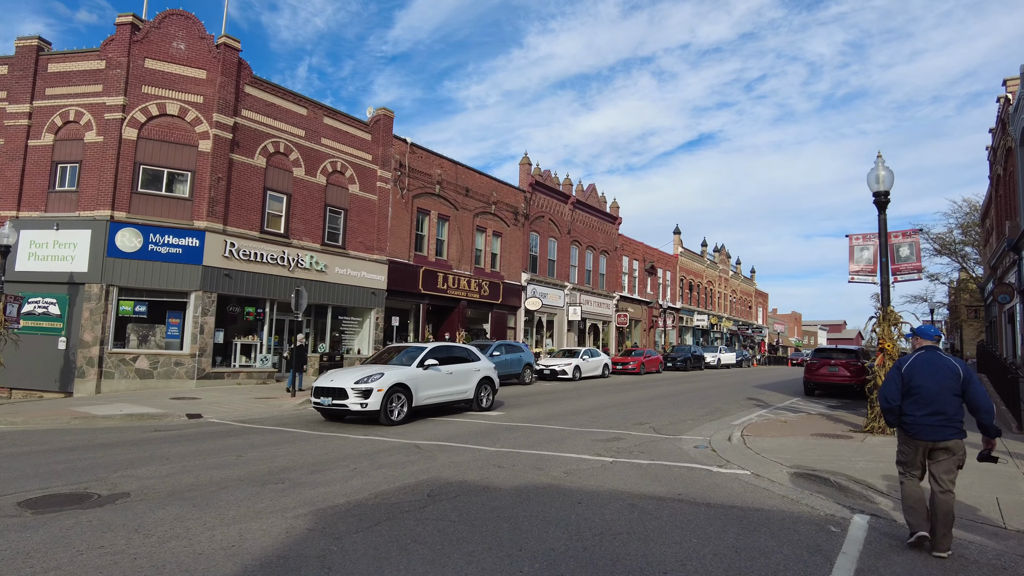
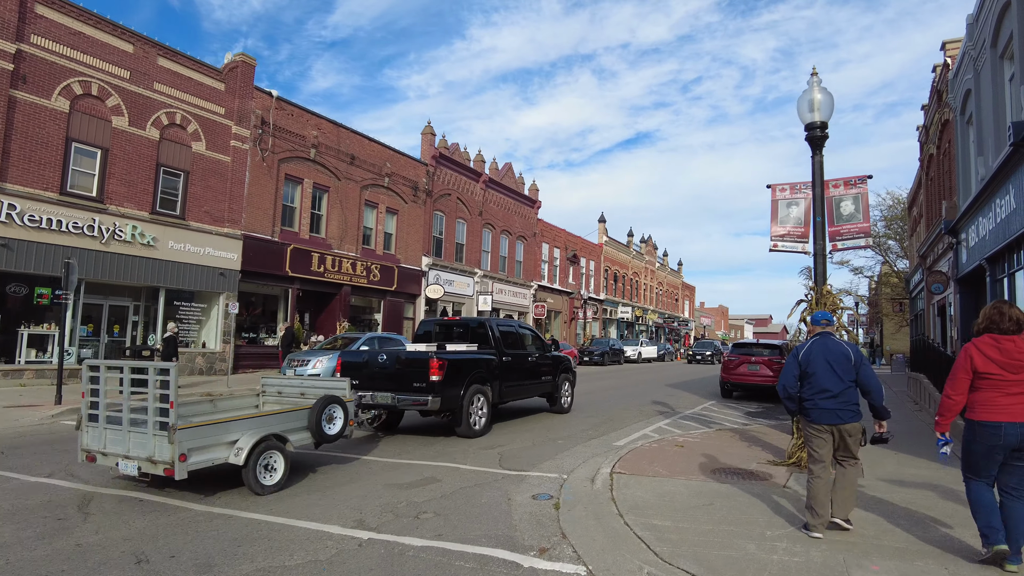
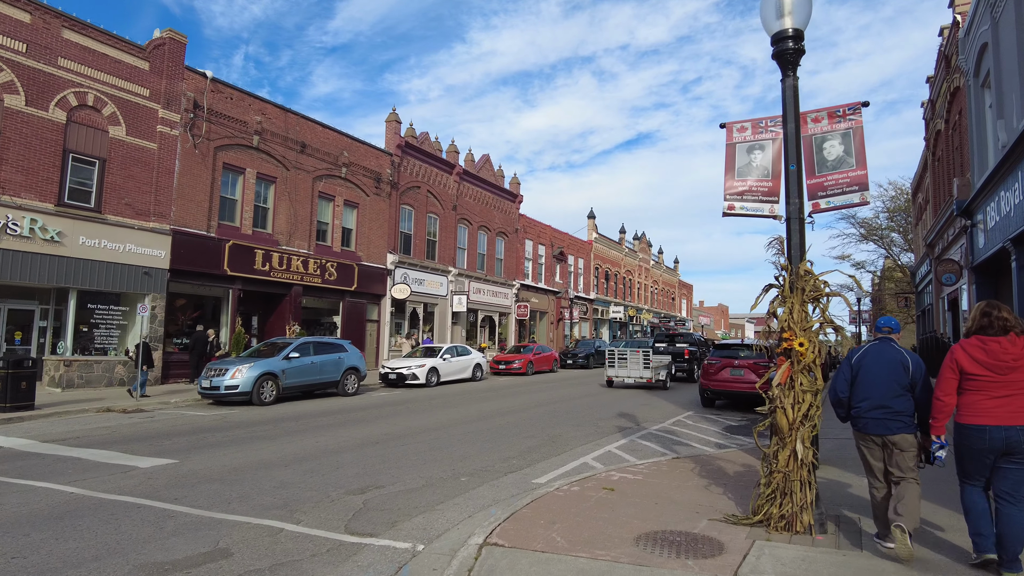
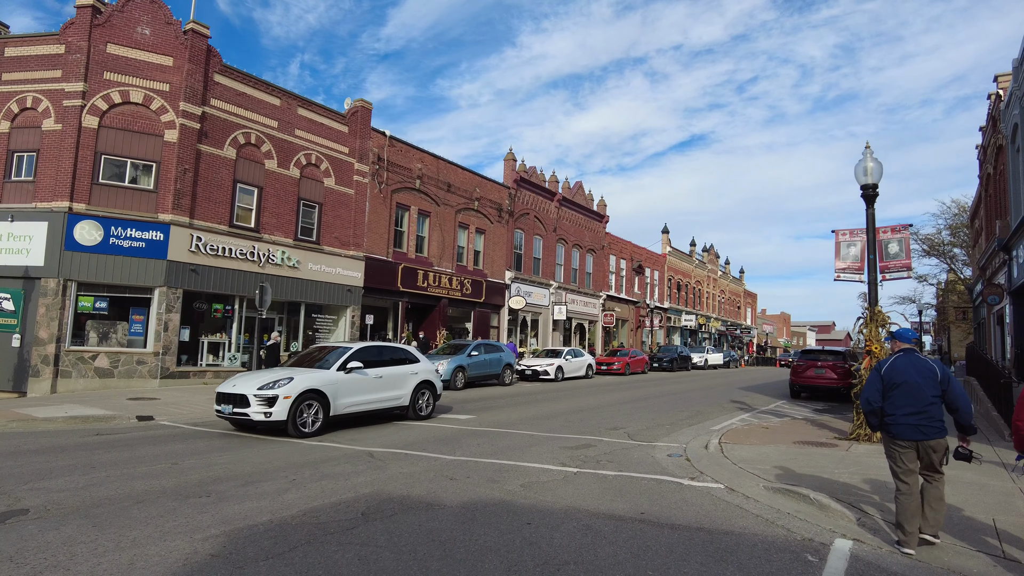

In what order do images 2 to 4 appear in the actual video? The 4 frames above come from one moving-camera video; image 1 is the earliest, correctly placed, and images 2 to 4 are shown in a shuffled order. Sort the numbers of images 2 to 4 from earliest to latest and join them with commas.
4, 2, 3
